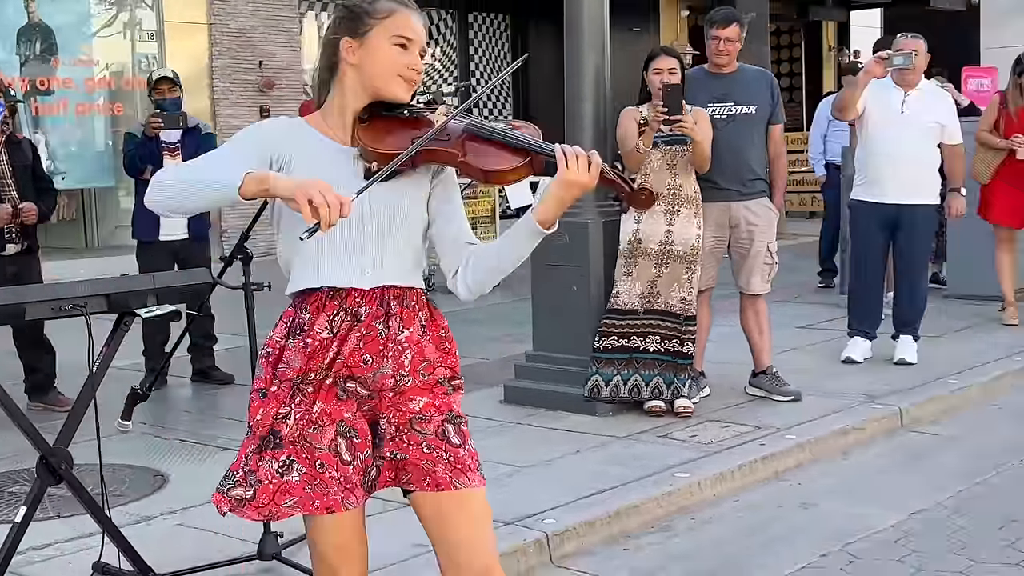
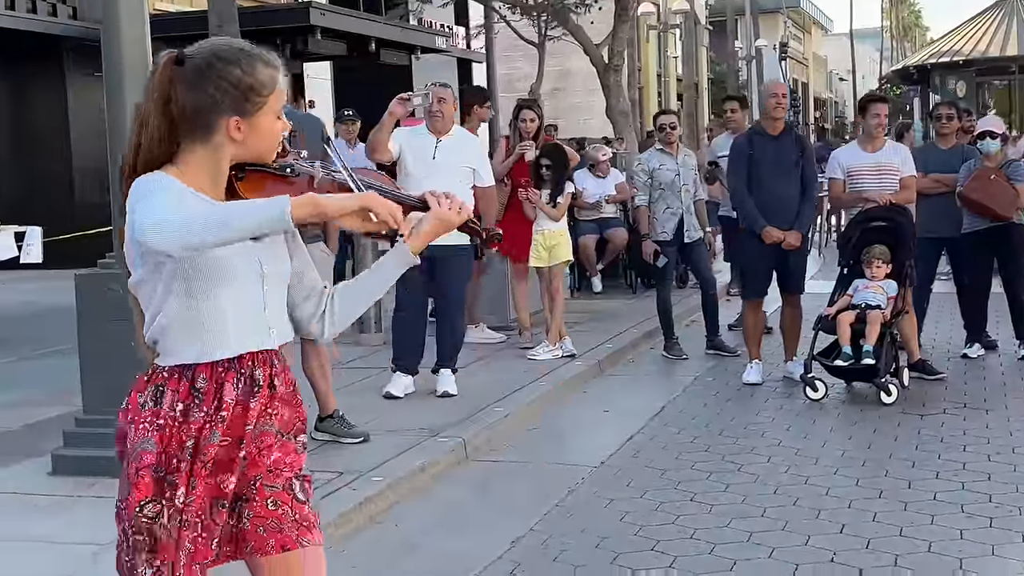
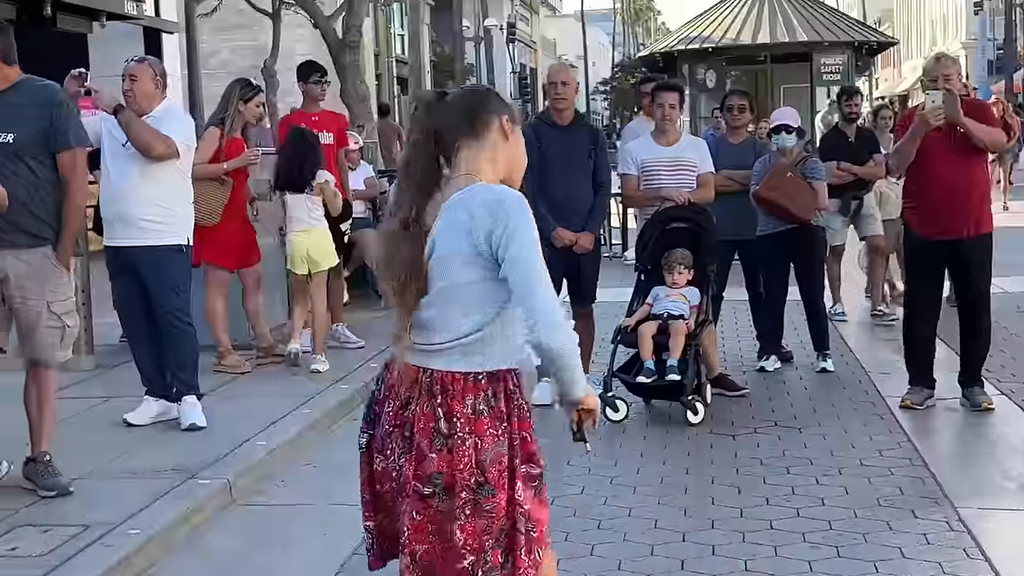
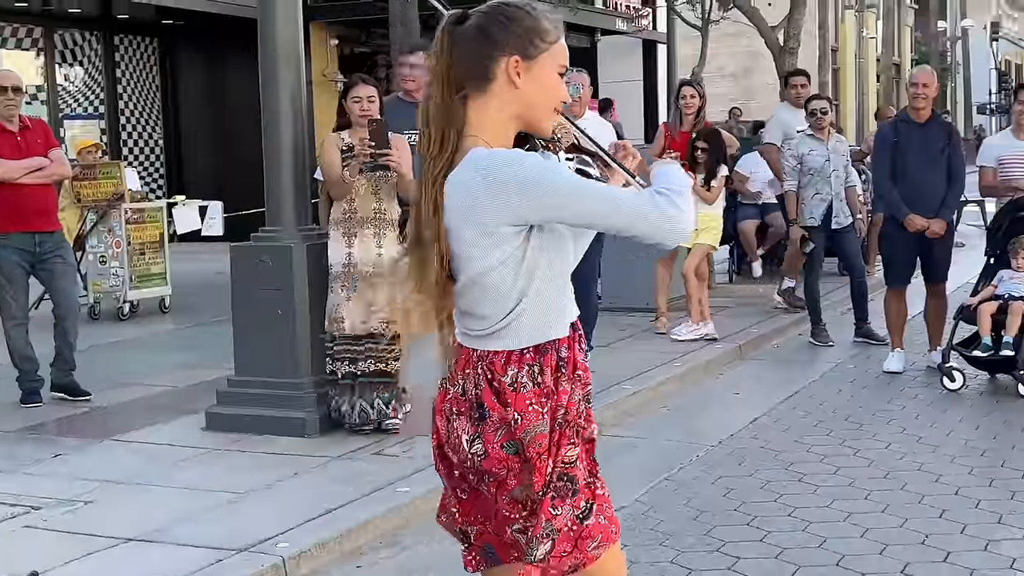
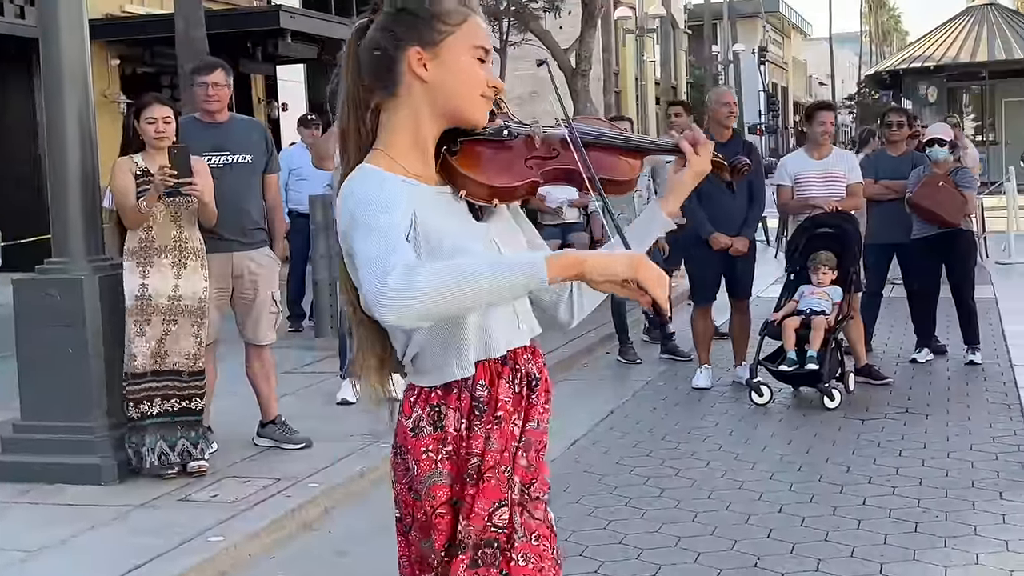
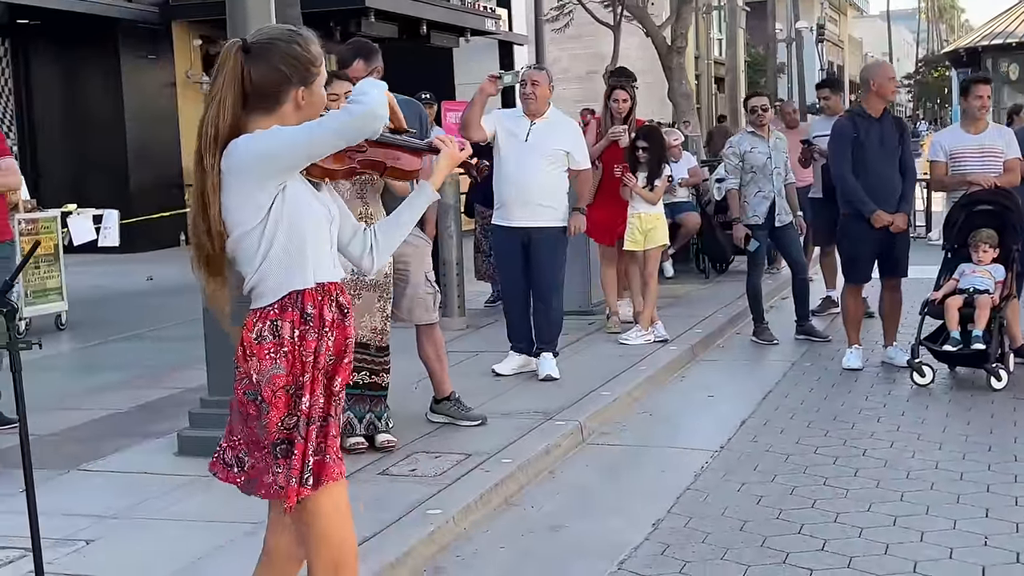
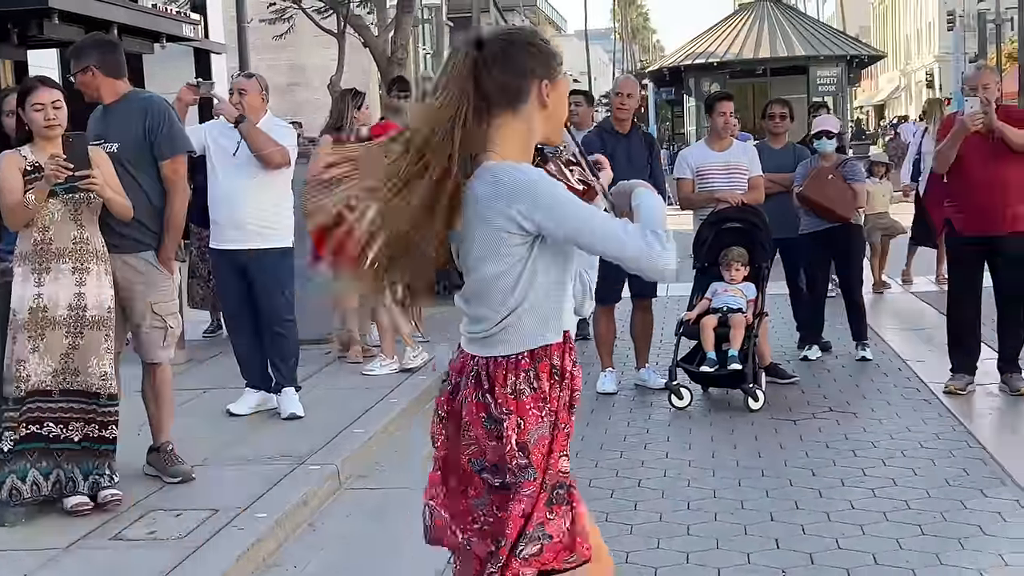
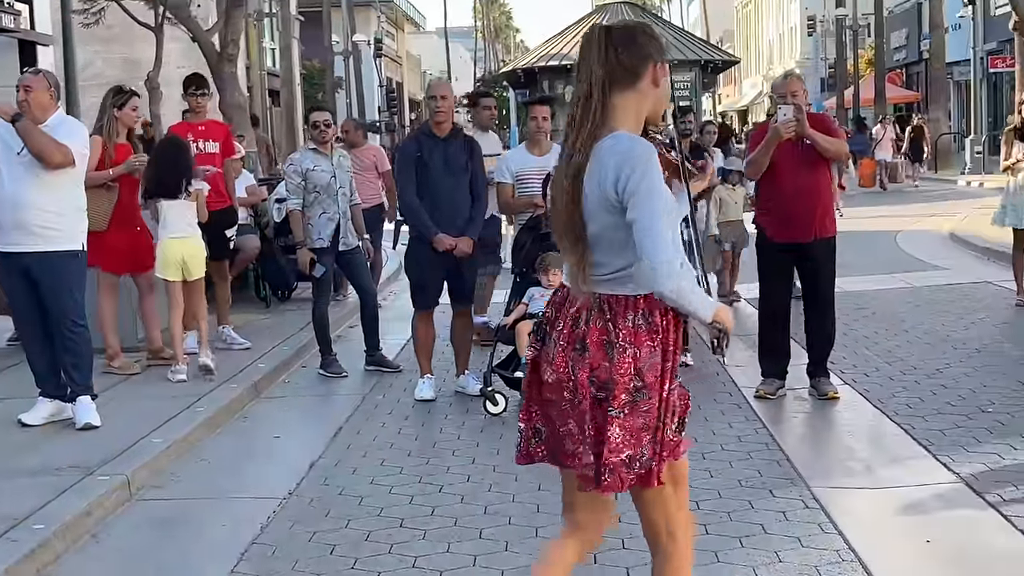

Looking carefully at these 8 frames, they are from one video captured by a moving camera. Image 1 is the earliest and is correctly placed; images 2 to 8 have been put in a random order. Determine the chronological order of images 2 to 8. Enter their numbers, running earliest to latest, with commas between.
4, 5, 2, 6, 7, 8, 3
